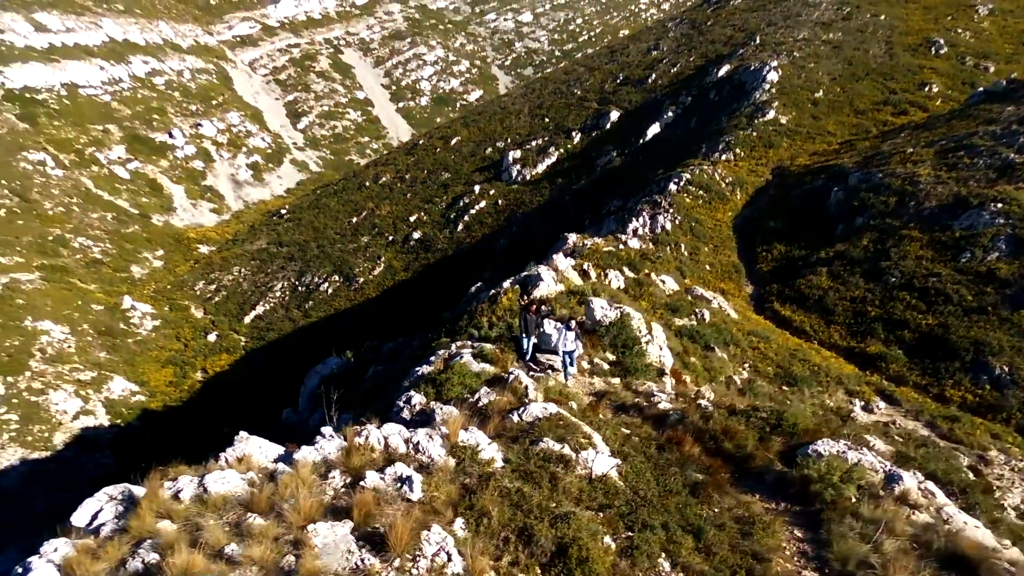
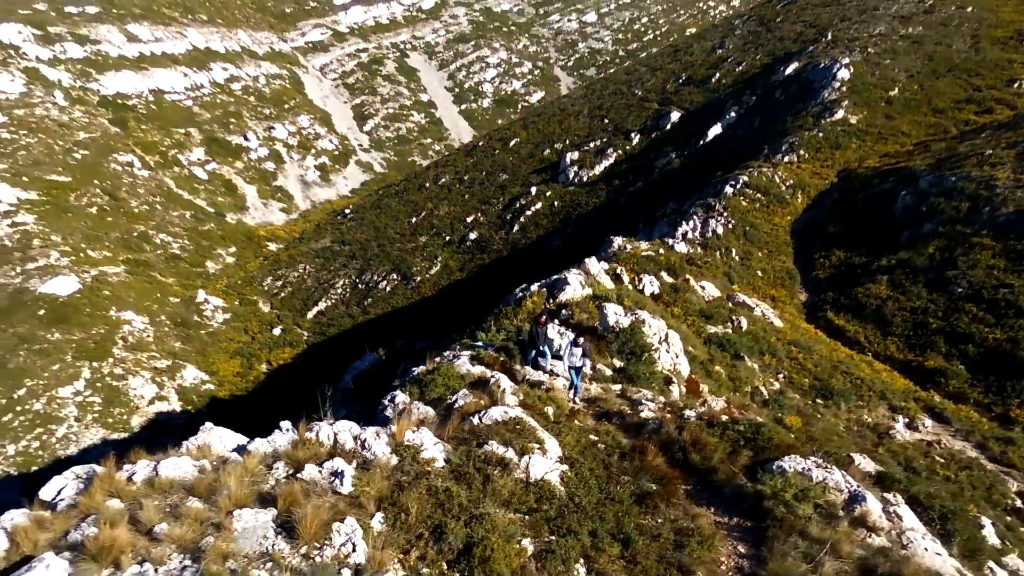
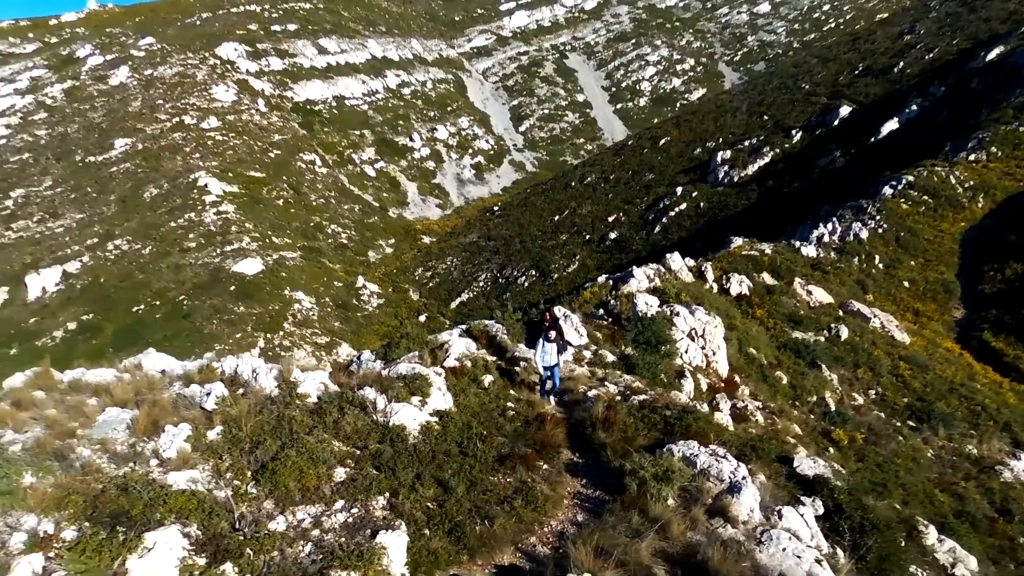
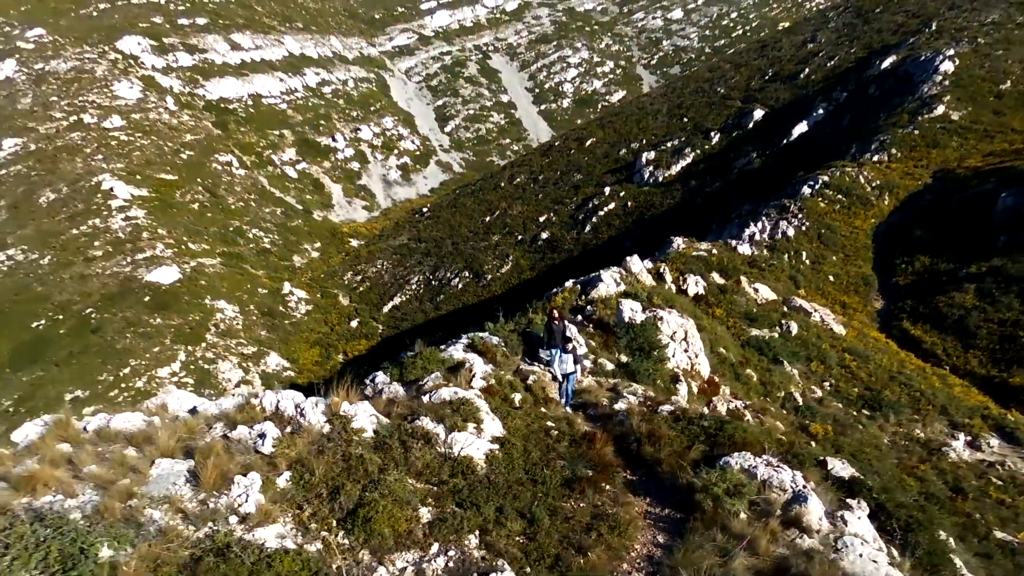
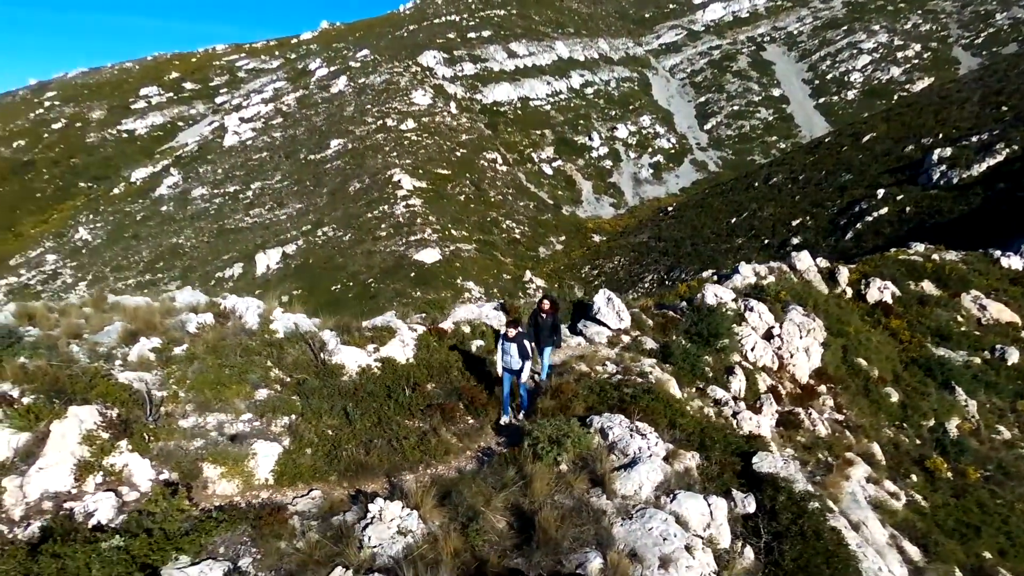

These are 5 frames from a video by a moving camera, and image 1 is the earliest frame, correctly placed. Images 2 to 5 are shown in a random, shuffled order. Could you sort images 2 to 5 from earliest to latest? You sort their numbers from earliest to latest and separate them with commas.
2, 4, 3, 5
